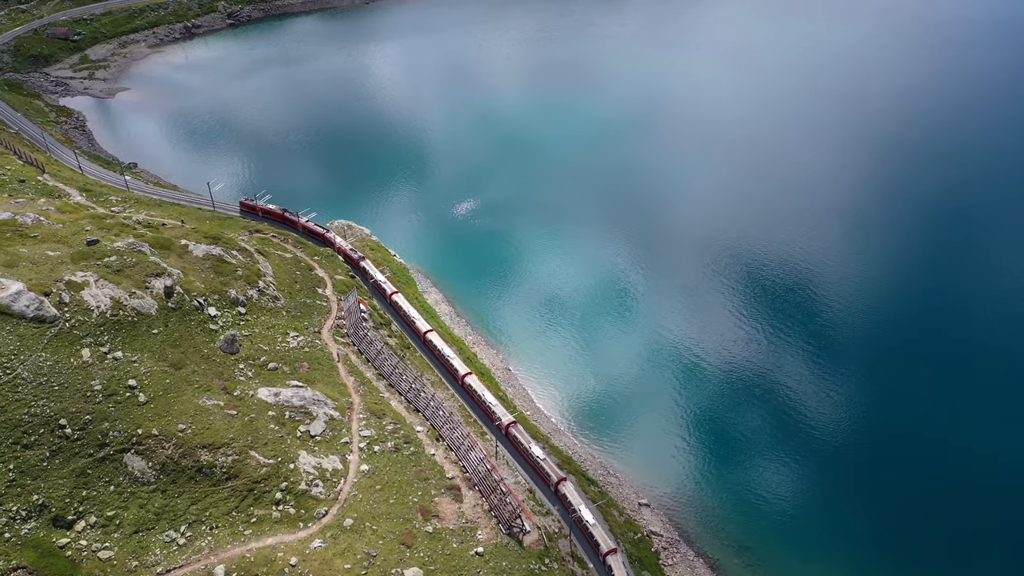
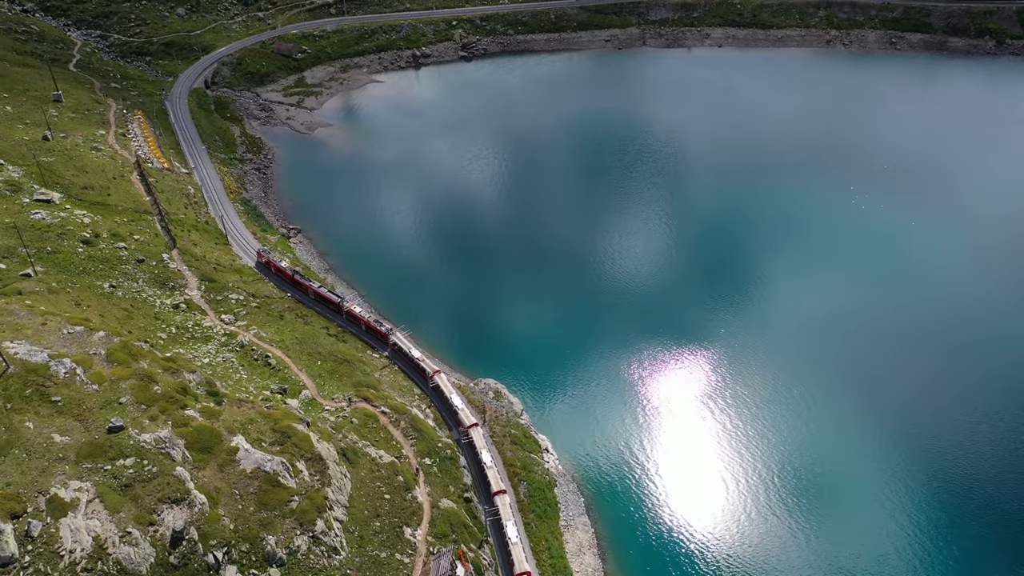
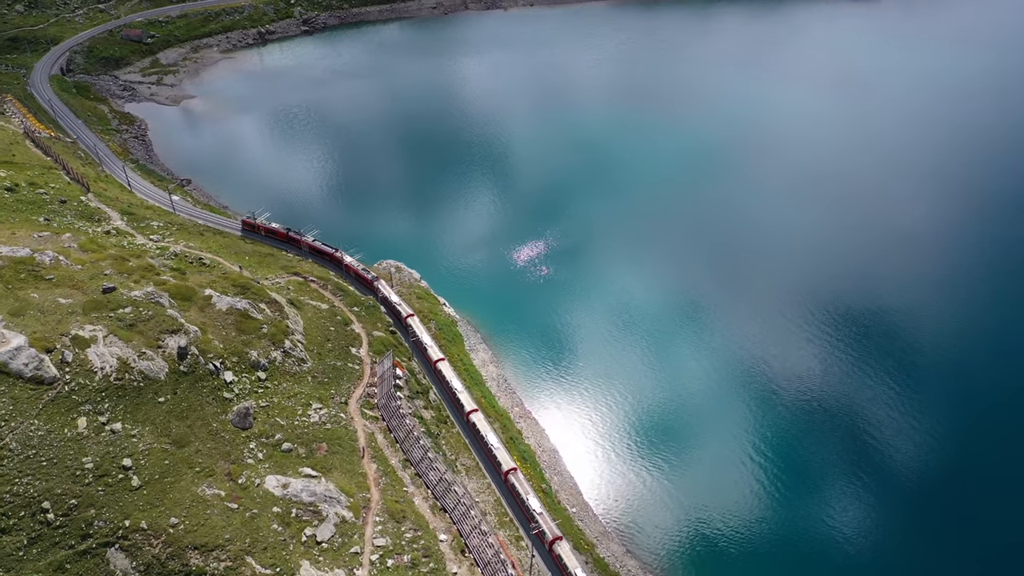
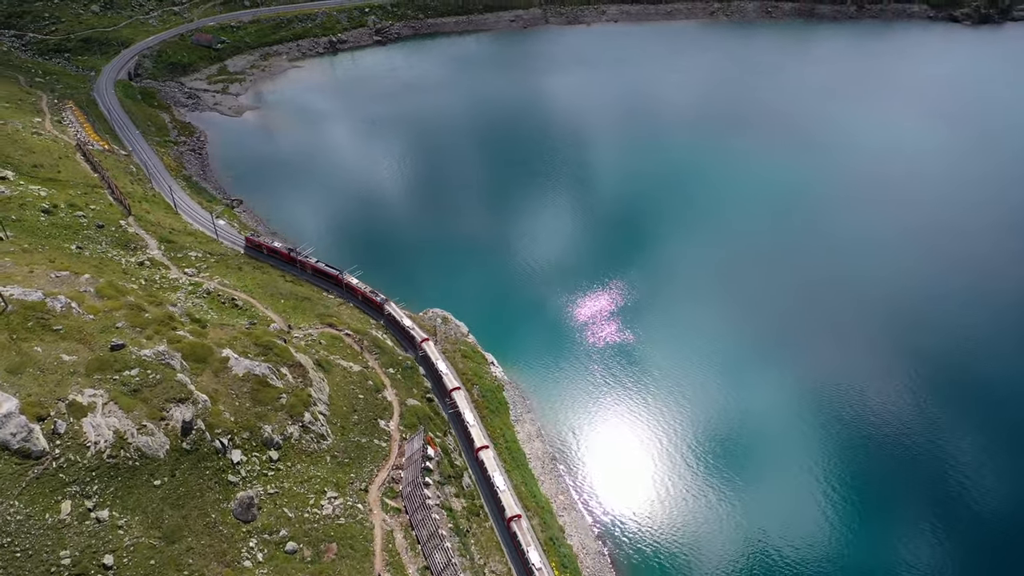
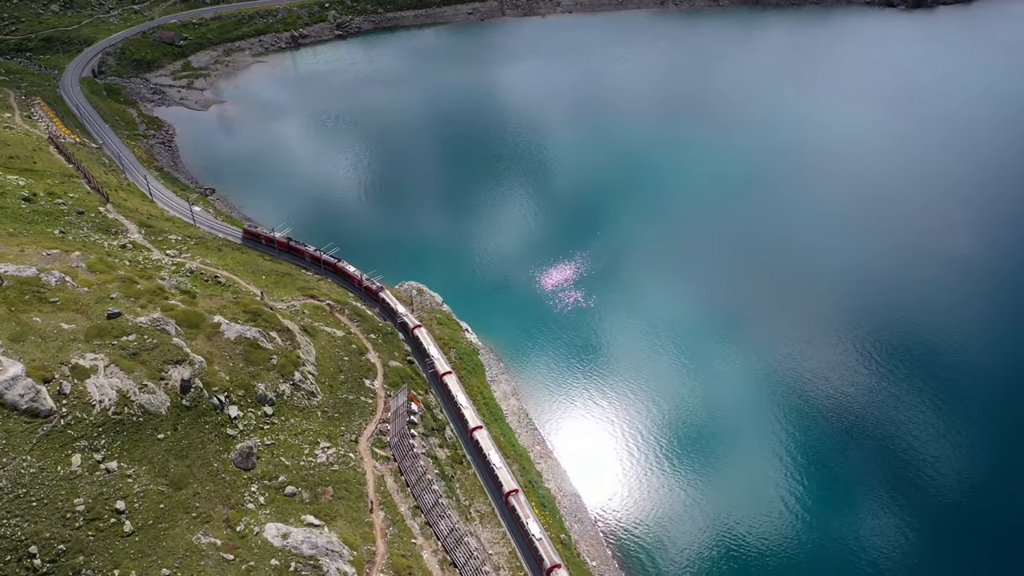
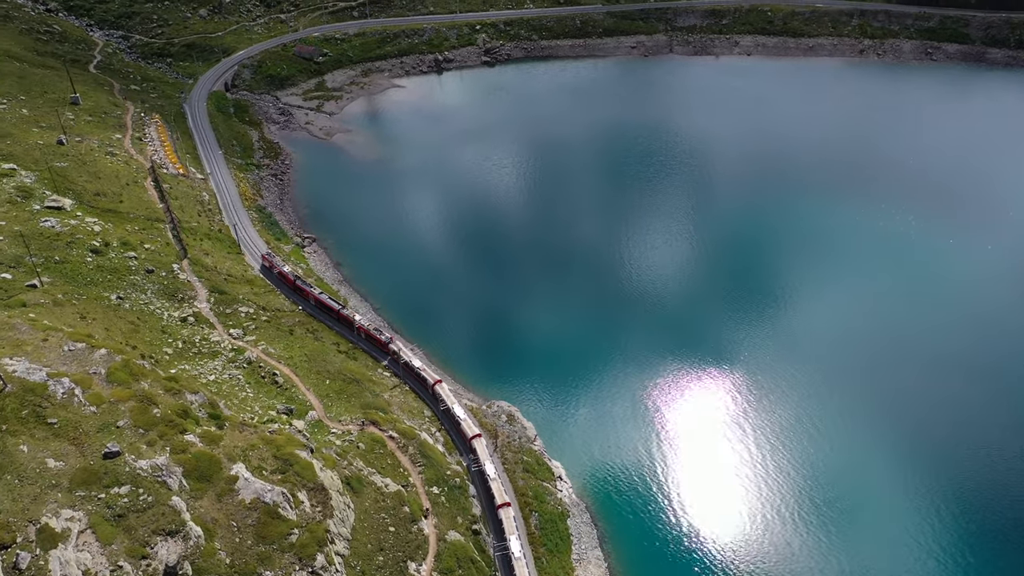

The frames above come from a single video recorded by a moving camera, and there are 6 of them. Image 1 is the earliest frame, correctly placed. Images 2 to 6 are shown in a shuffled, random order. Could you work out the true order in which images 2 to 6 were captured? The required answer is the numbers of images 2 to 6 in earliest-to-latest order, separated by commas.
3, 5, 4, 2, 6
